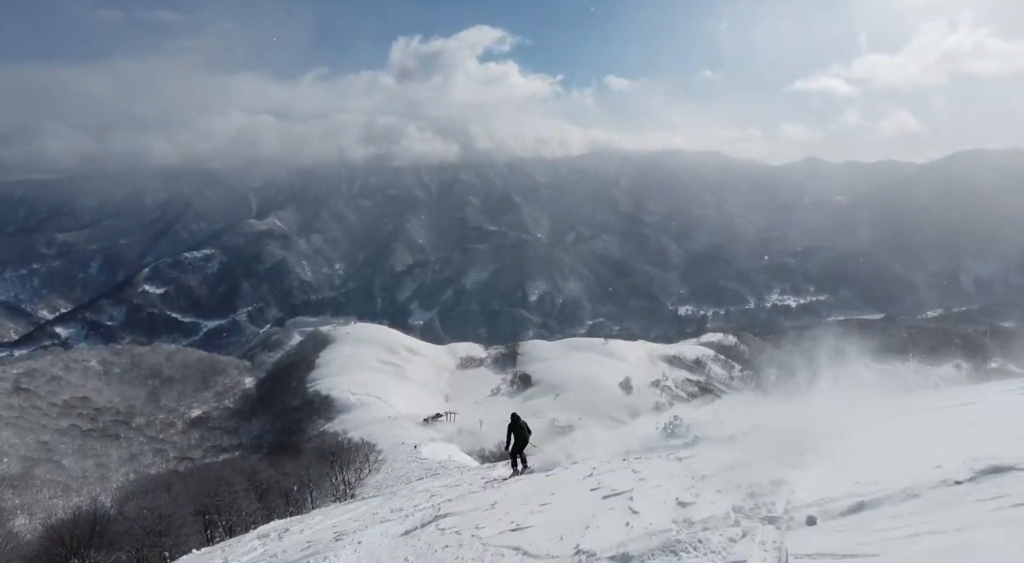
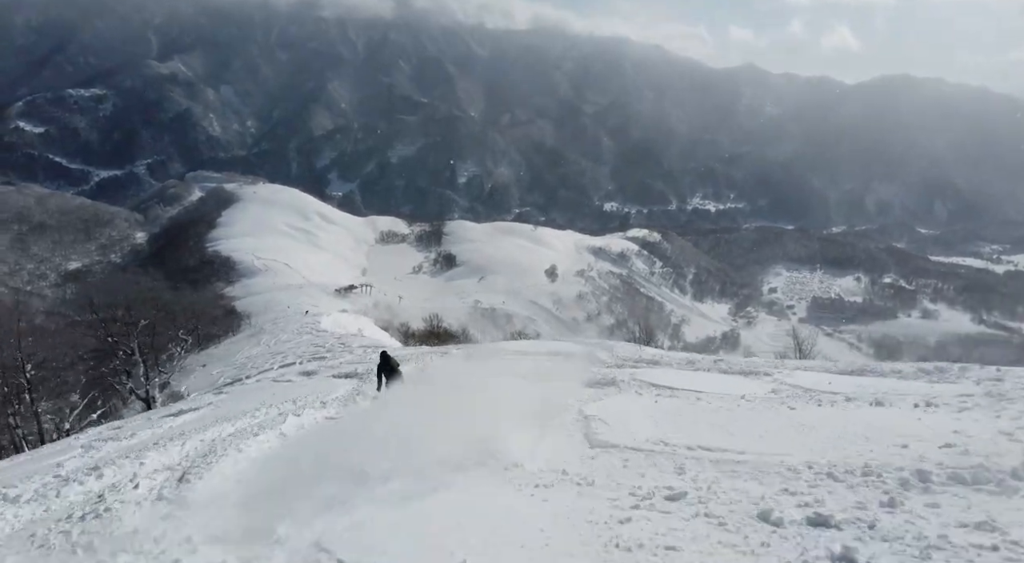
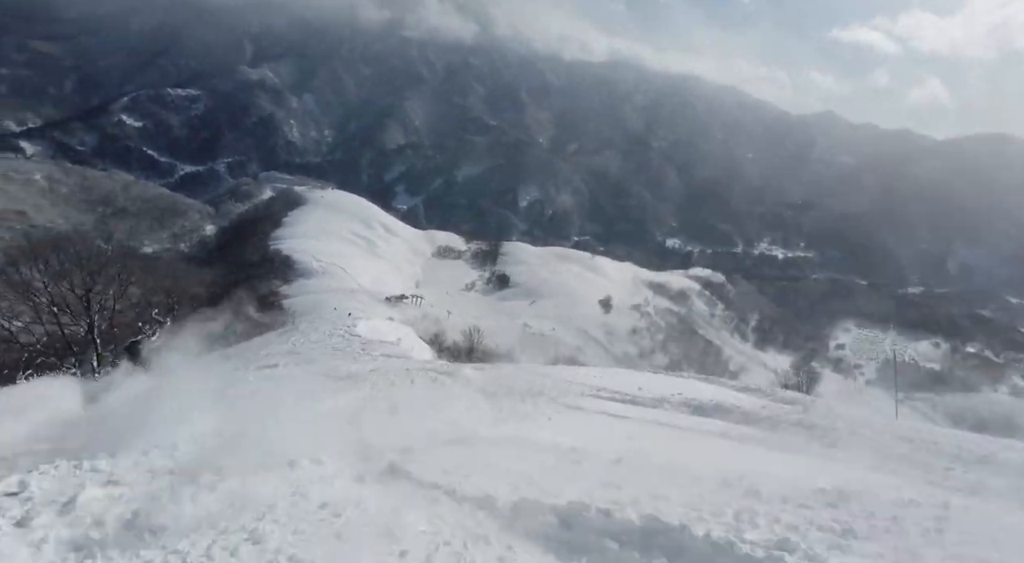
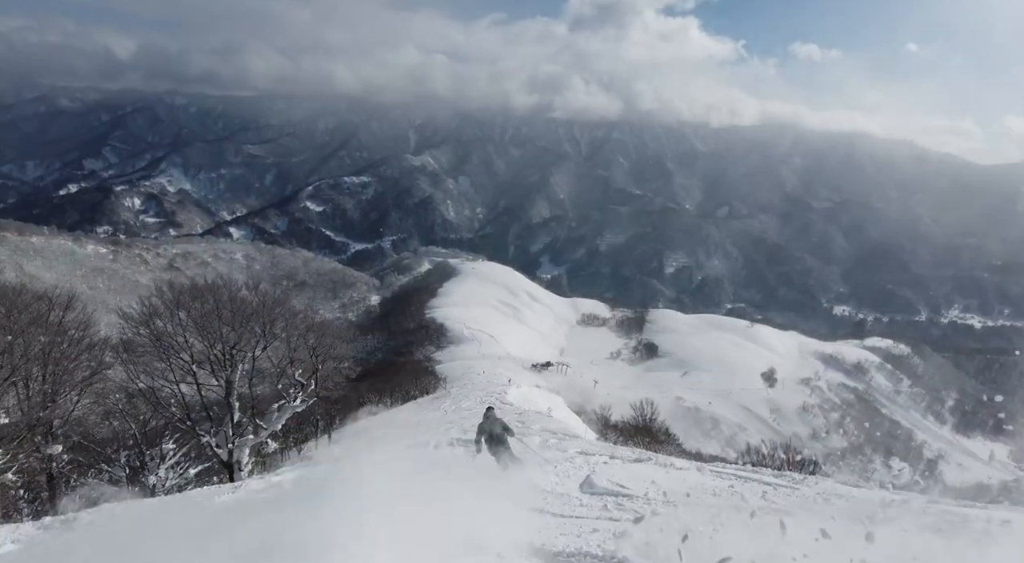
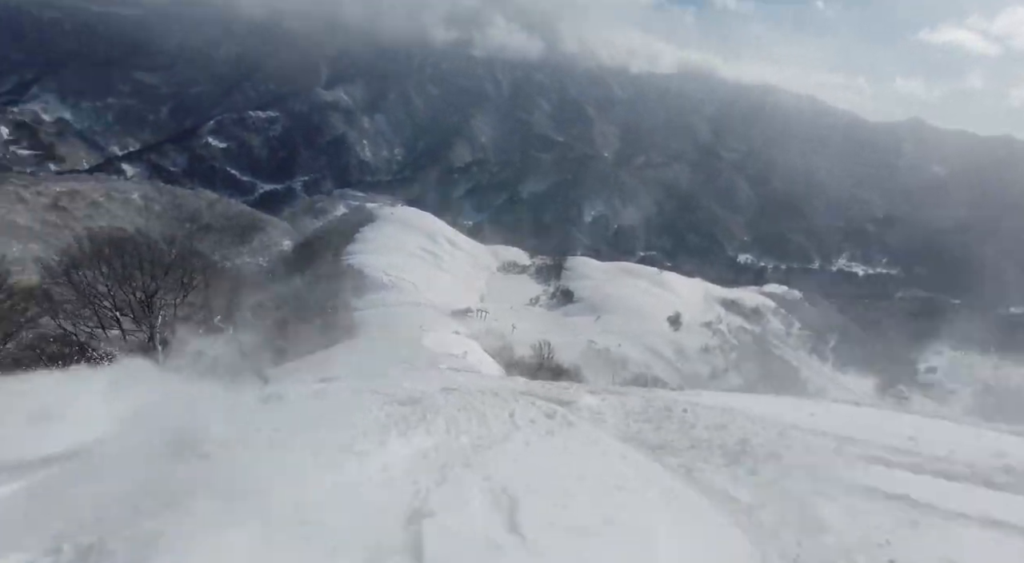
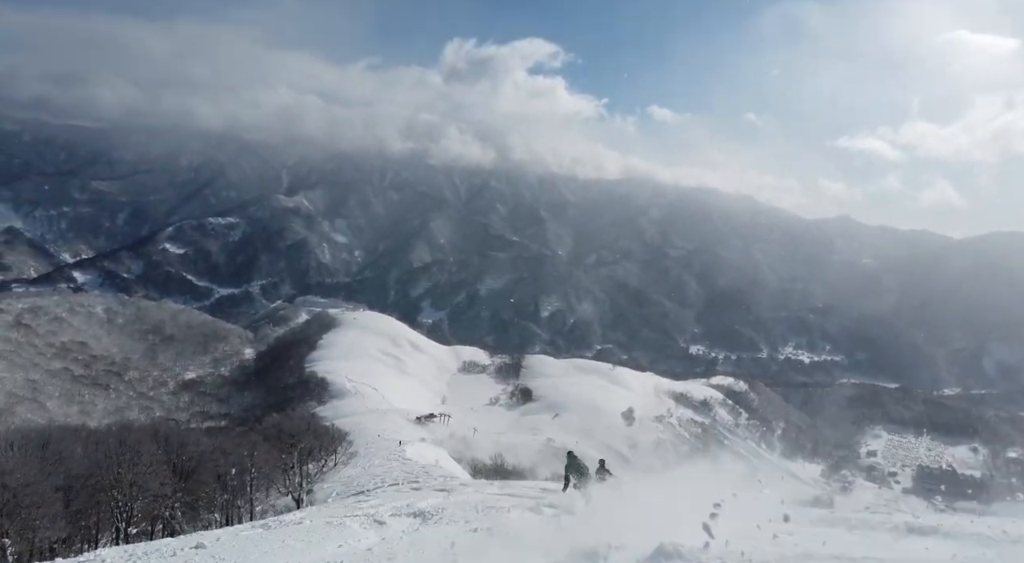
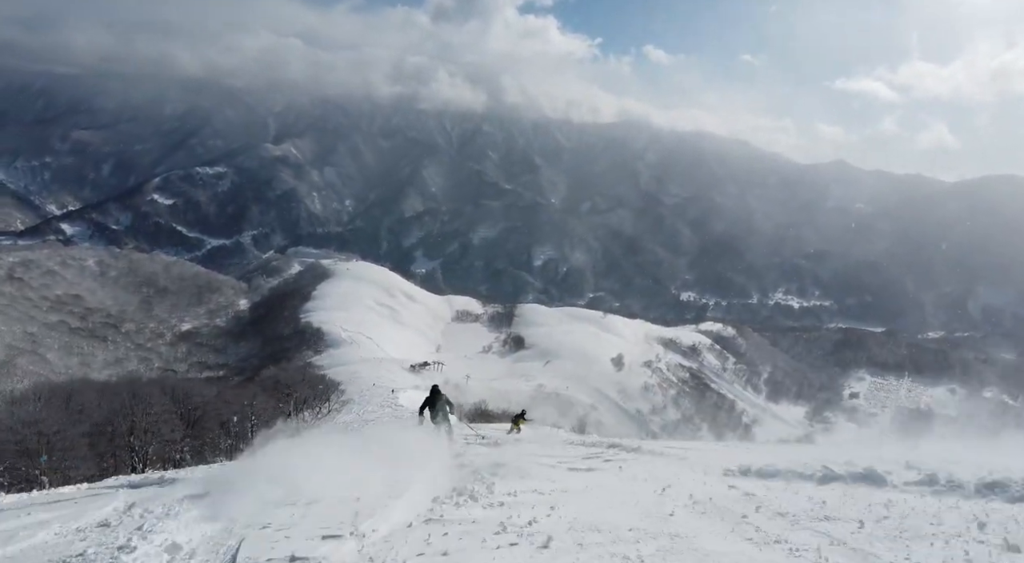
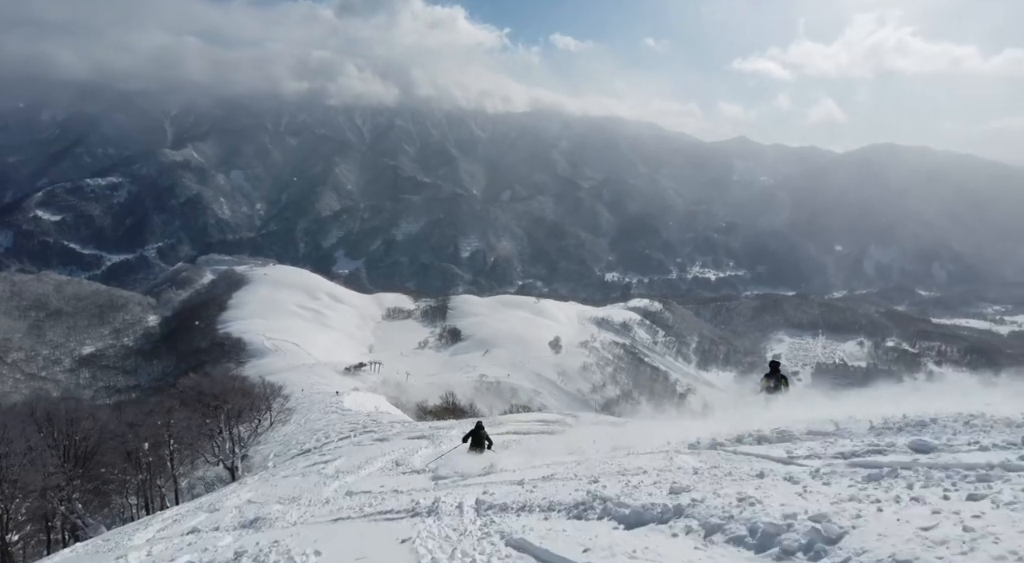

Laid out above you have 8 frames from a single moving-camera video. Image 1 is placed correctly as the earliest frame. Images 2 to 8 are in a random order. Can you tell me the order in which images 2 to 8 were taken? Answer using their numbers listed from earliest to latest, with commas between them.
7, 6, 8, 2, 3, 5, 4
